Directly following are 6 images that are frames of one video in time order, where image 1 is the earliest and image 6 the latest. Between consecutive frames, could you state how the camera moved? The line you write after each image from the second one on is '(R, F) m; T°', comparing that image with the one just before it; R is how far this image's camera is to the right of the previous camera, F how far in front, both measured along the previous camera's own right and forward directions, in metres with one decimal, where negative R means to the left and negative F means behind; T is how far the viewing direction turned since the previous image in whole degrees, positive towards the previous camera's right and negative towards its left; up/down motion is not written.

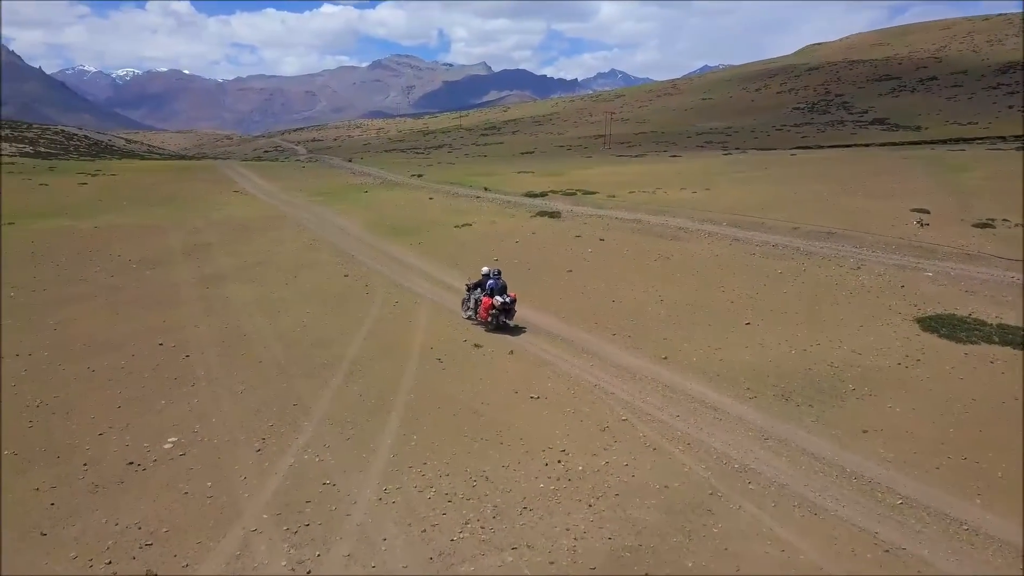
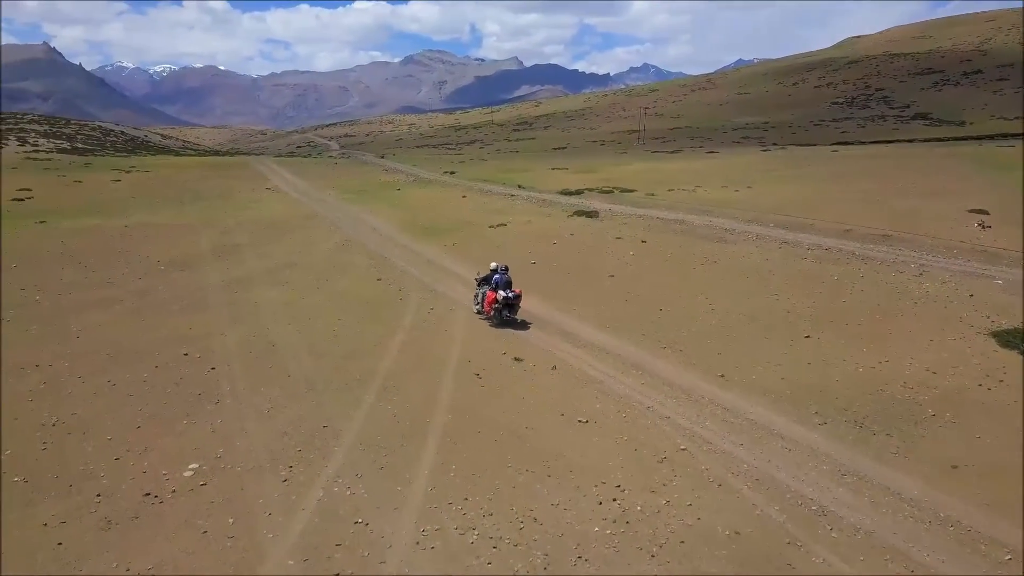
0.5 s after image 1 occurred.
(-0.3, +1.1) m; -2°
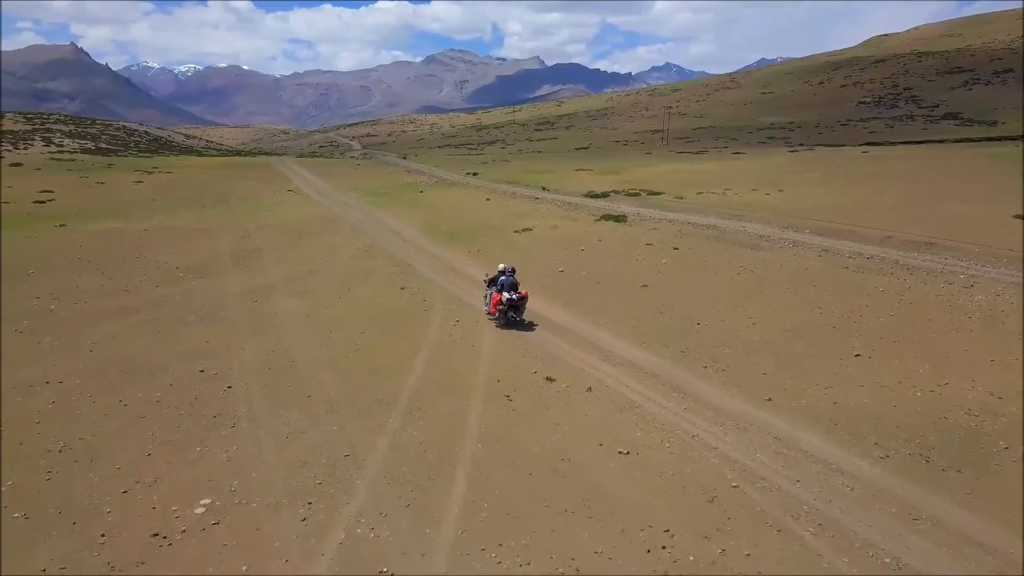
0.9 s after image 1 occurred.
(-0.2, +0.9) m; -1°
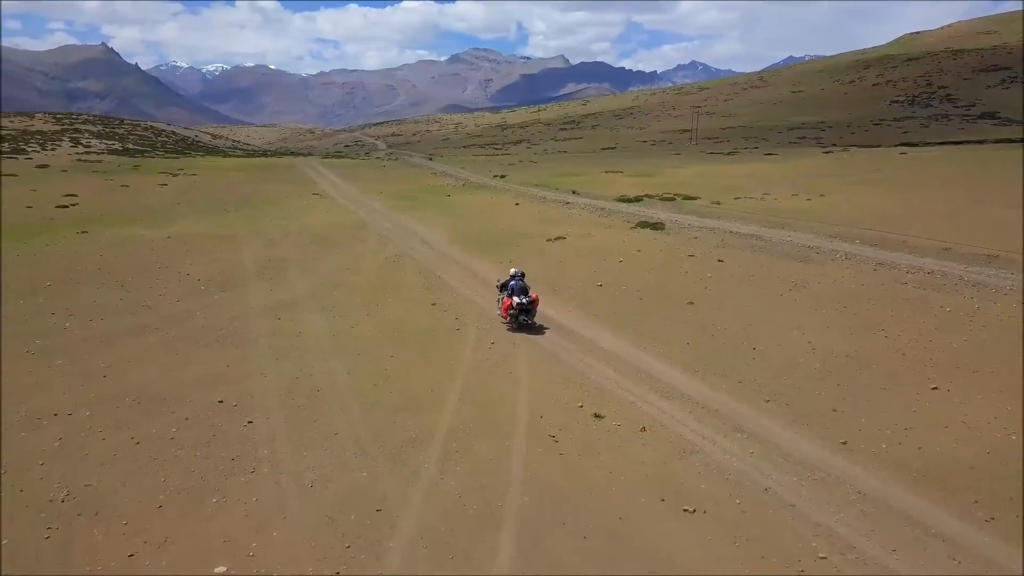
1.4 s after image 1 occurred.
(-0.4, +1.3) m; -2°
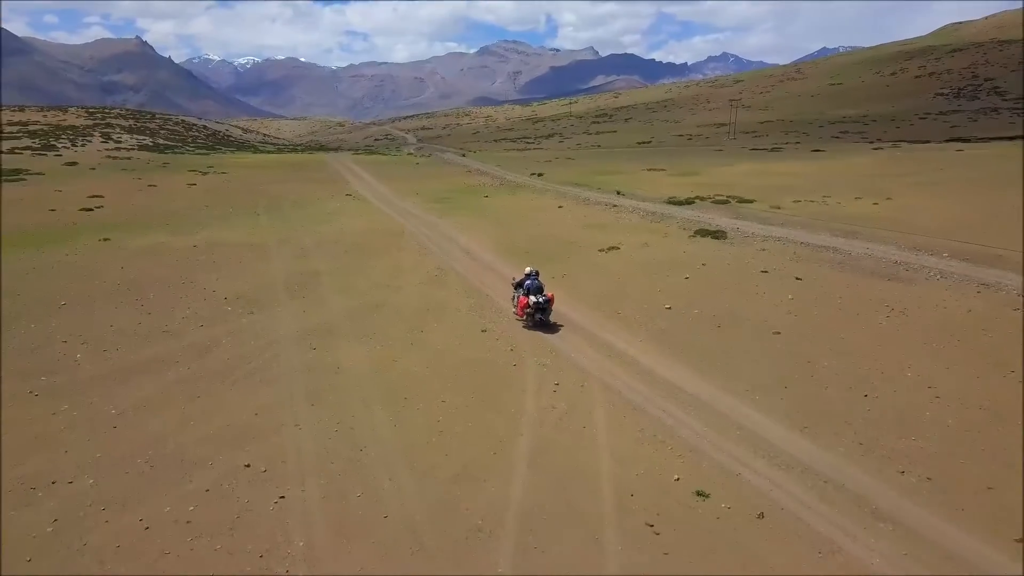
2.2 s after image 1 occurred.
(-0.8, +2.4) m; -2°
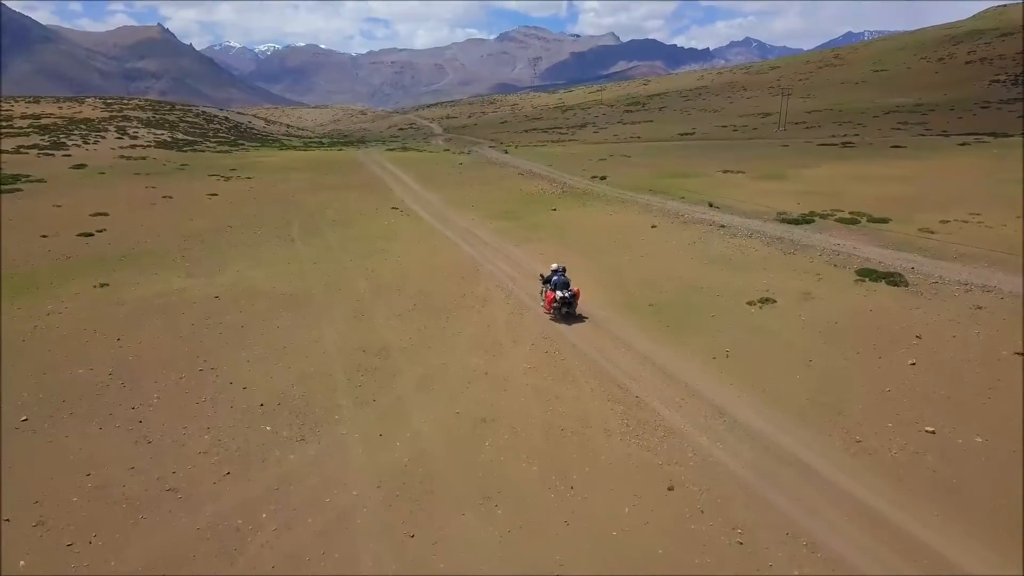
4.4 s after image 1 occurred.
(-2.8, +7.1) m; -1°
